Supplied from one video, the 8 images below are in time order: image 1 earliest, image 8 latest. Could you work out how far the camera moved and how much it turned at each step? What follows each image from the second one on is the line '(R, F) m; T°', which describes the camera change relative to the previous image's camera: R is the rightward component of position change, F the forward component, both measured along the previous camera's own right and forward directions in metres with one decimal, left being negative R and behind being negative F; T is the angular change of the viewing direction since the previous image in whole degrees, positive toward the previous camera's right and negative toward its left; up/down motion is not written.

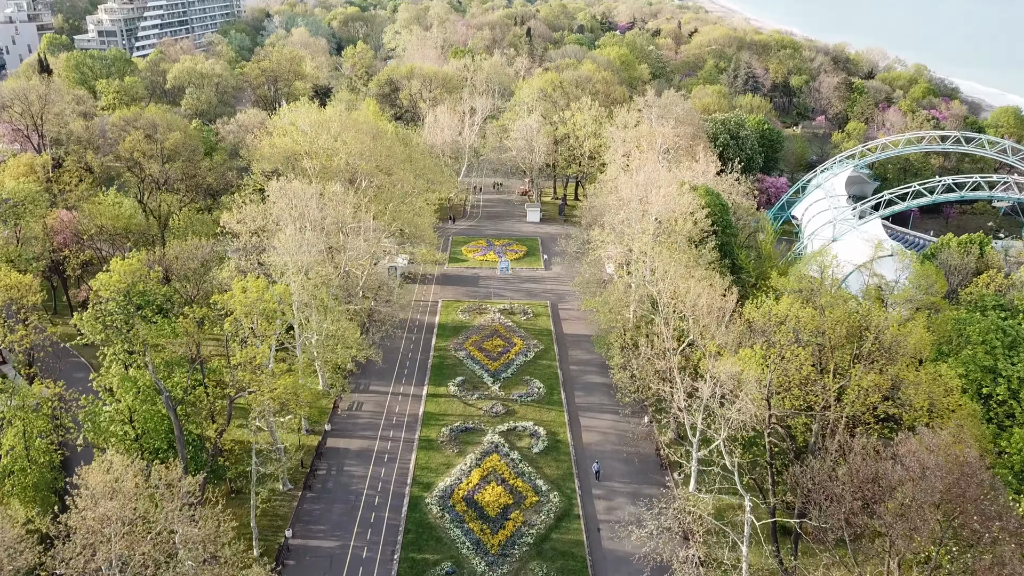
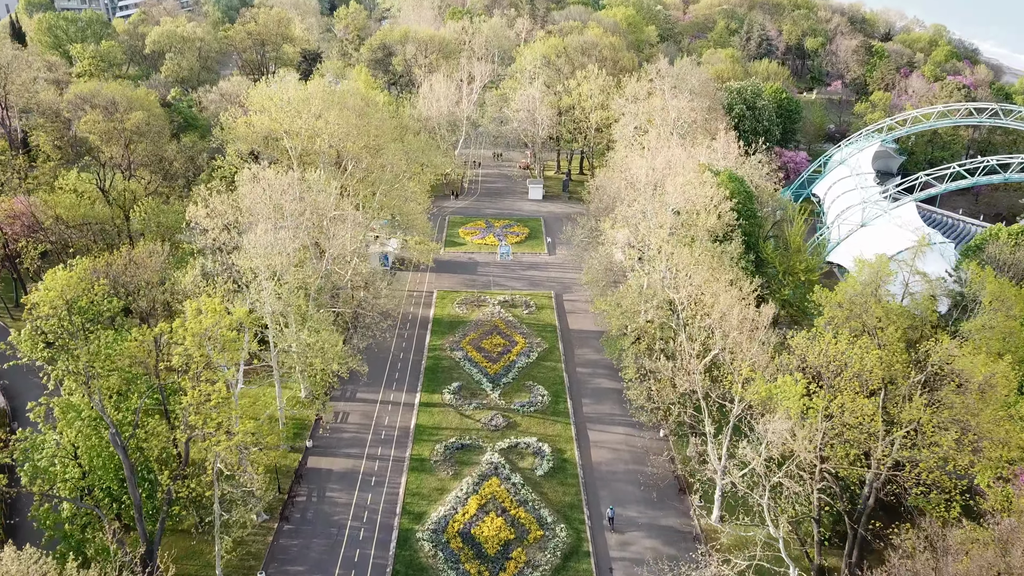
(-0.1, +6.1) m; 0°
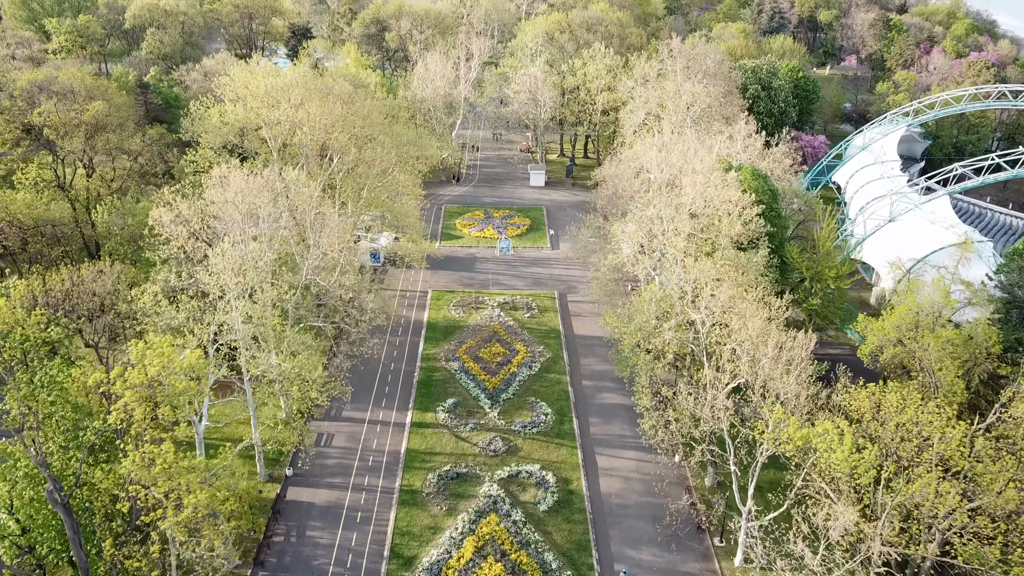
(0.0, +5.2) m; 0°
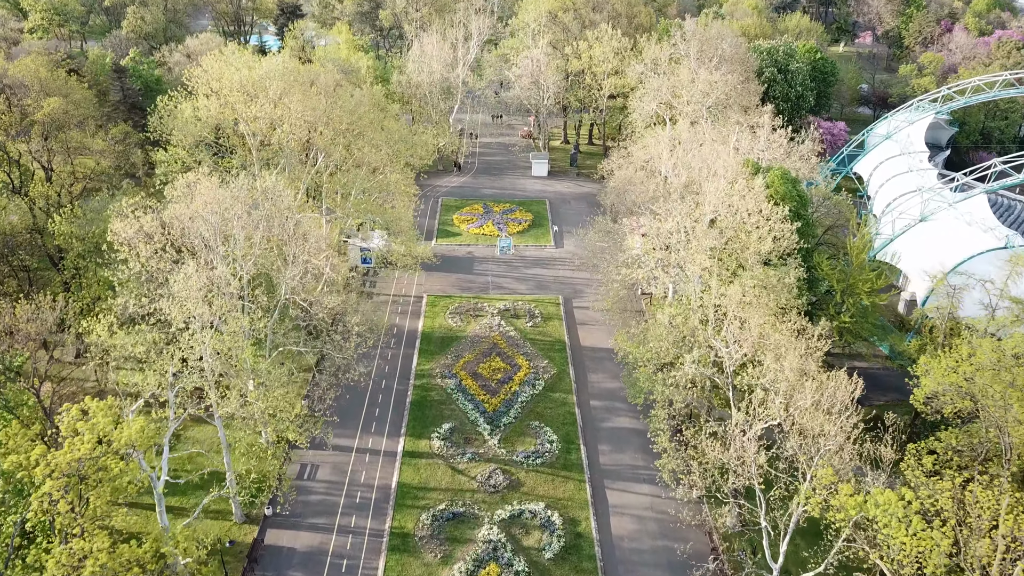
(-0.1, +4.8) m; 0°
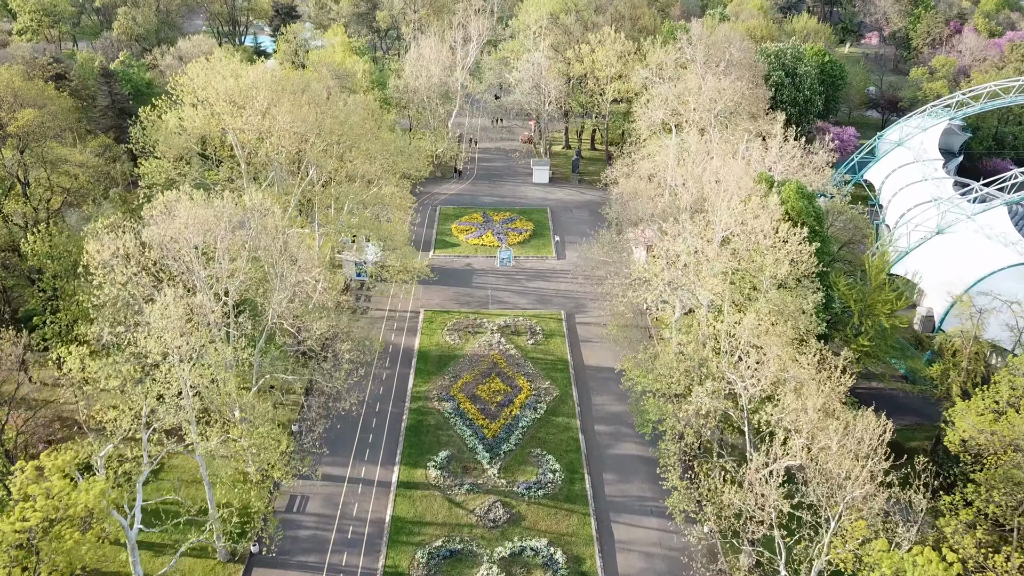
(0.0, +2.4) m; 0°
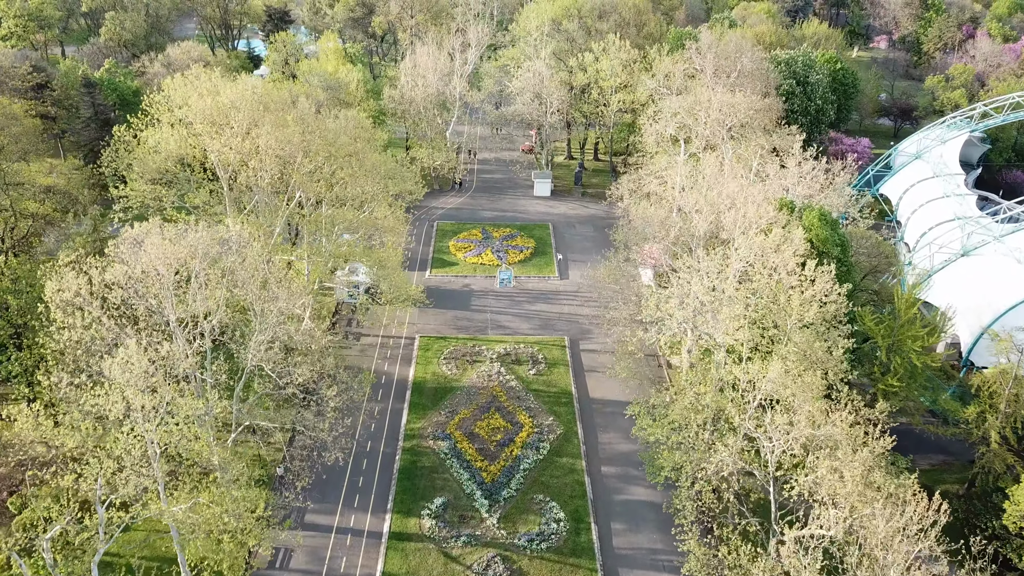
(0.0, +3.3) m; 0°
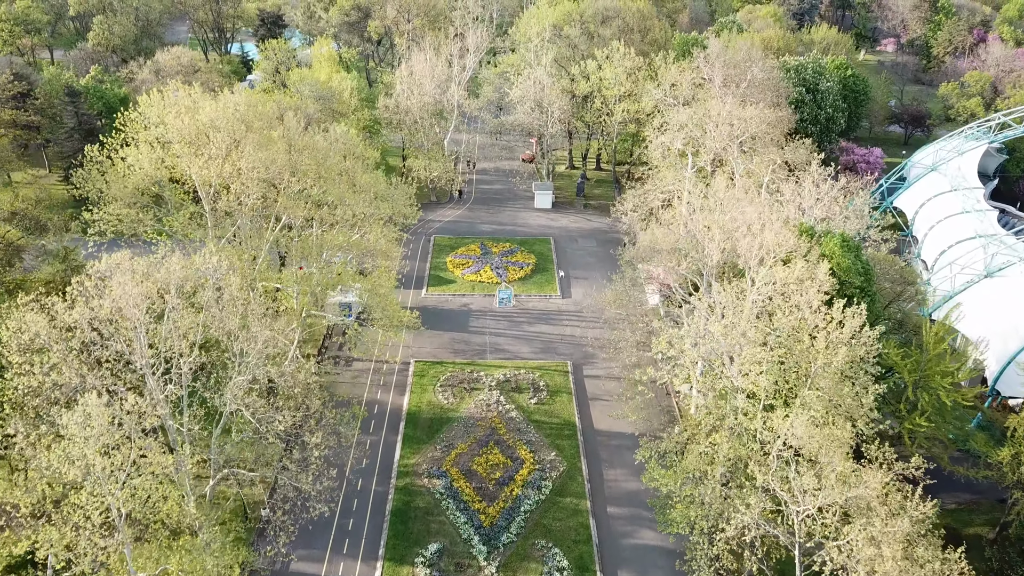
(0.0, +2.8) m; 0°
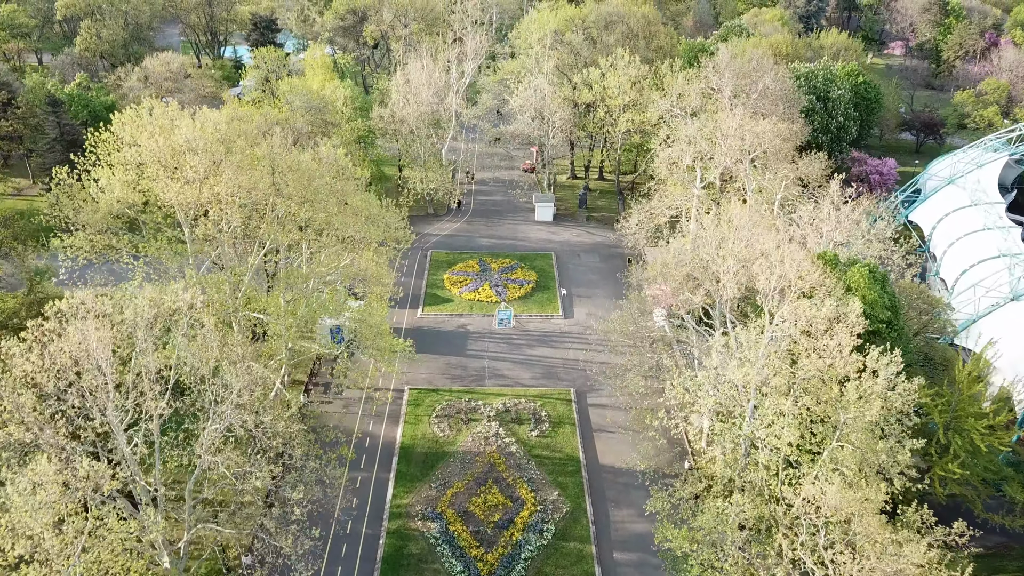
(0.0, +2.8) m; 0°
